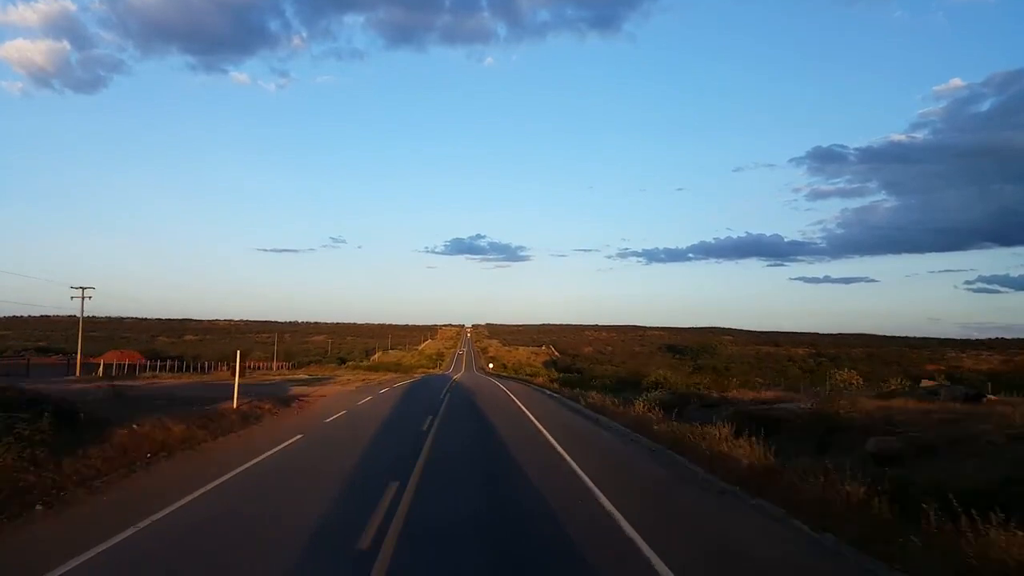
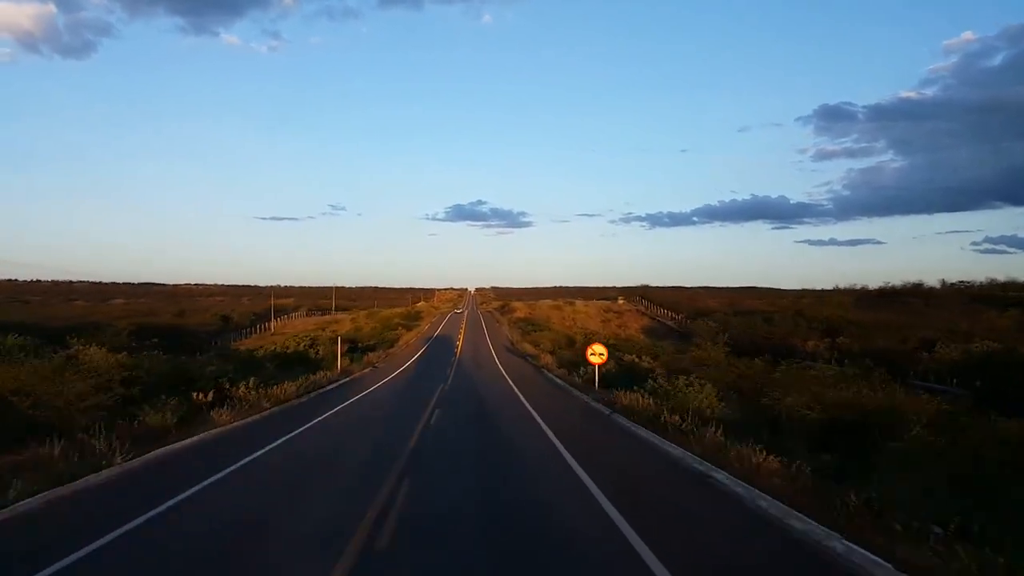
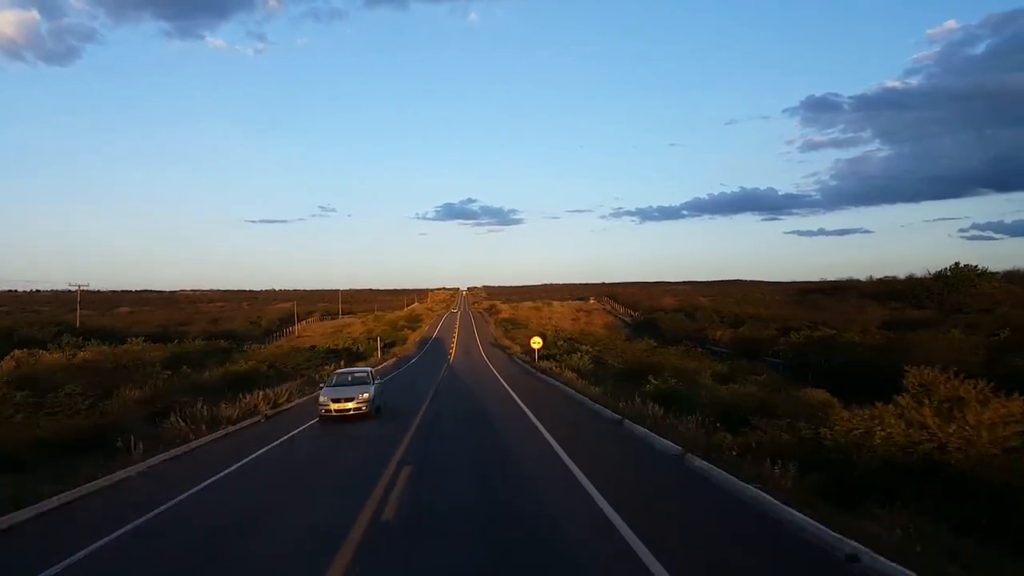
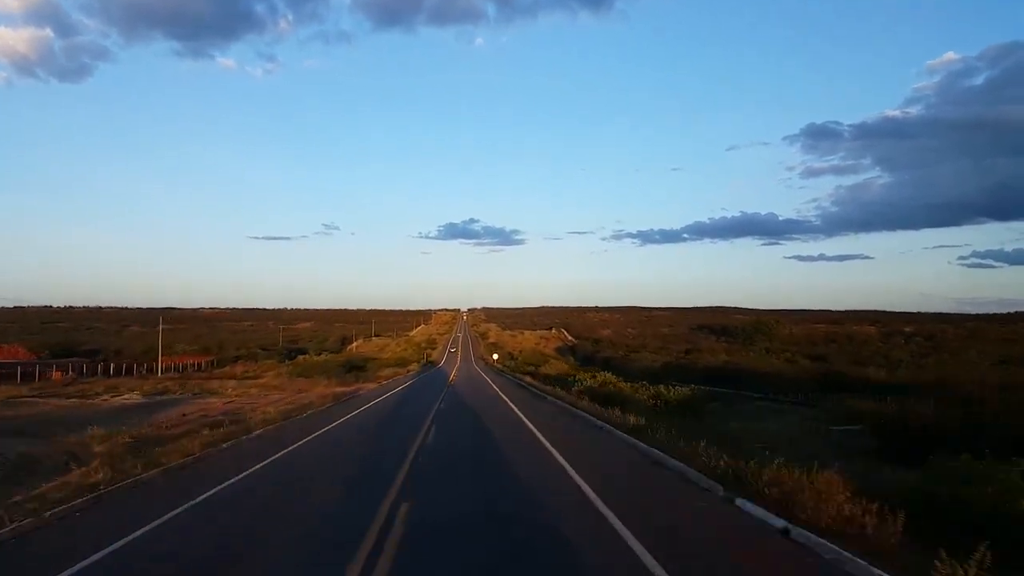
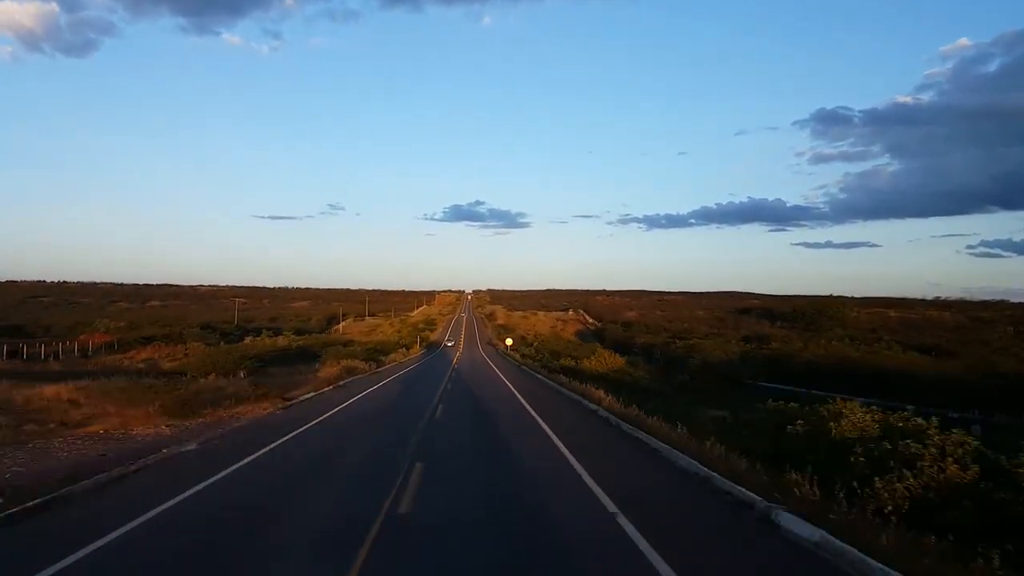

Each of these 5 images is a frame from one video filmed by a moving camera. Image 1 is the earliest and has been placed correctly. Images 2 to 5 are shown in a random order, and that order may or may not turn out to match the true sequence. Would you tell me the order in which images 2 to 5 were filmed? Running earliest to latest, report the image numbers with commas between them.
4, 5, 3, 2
